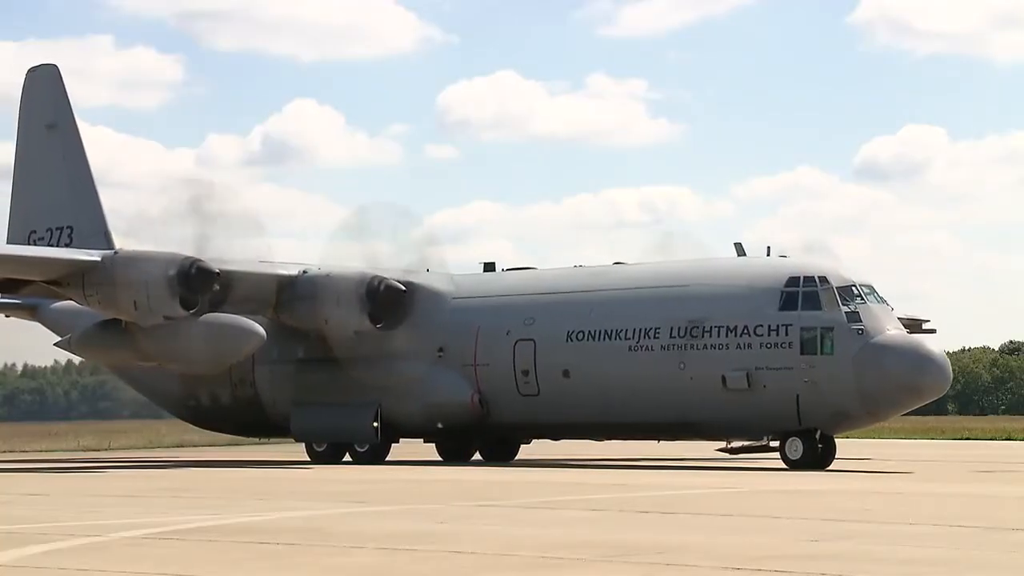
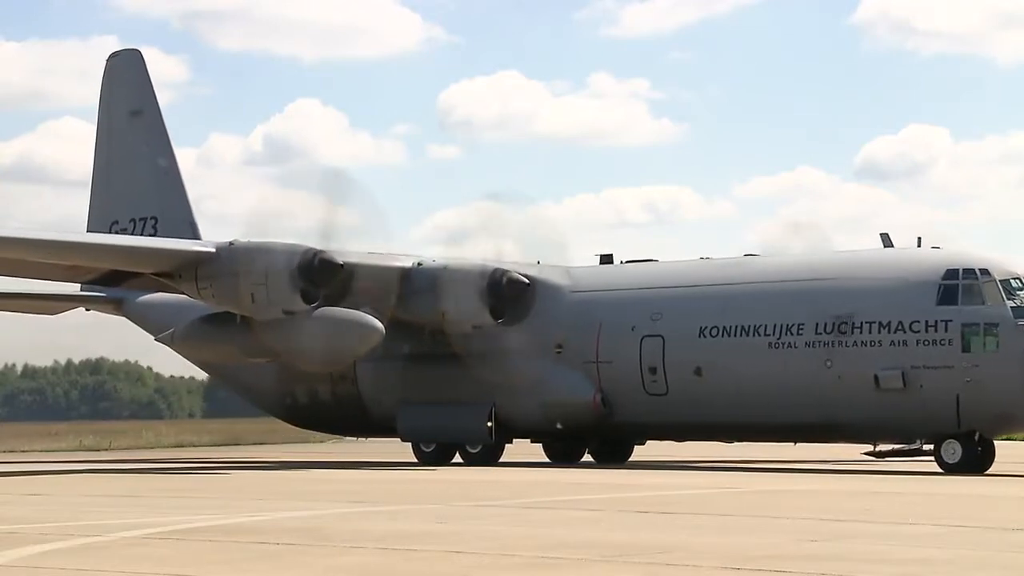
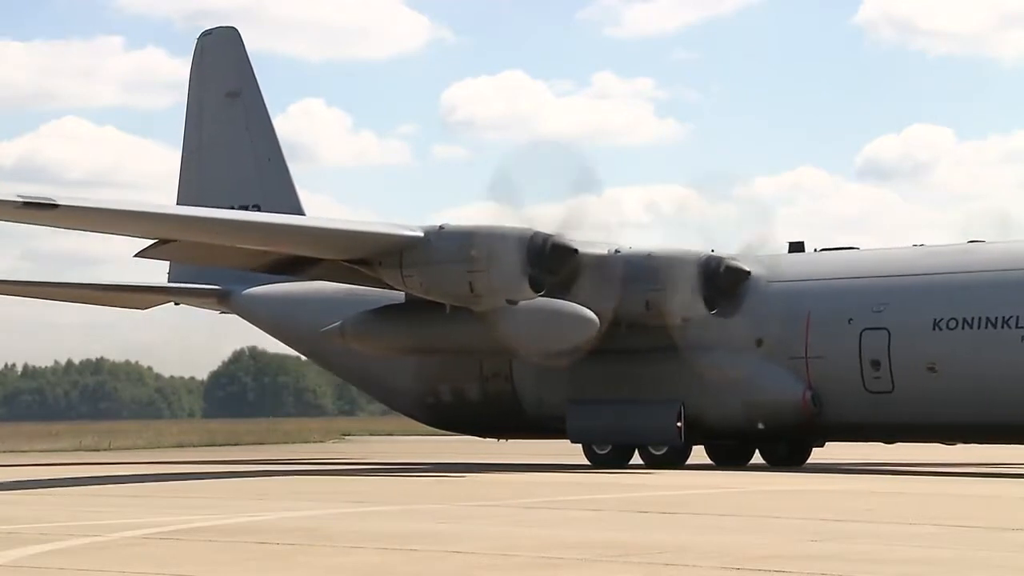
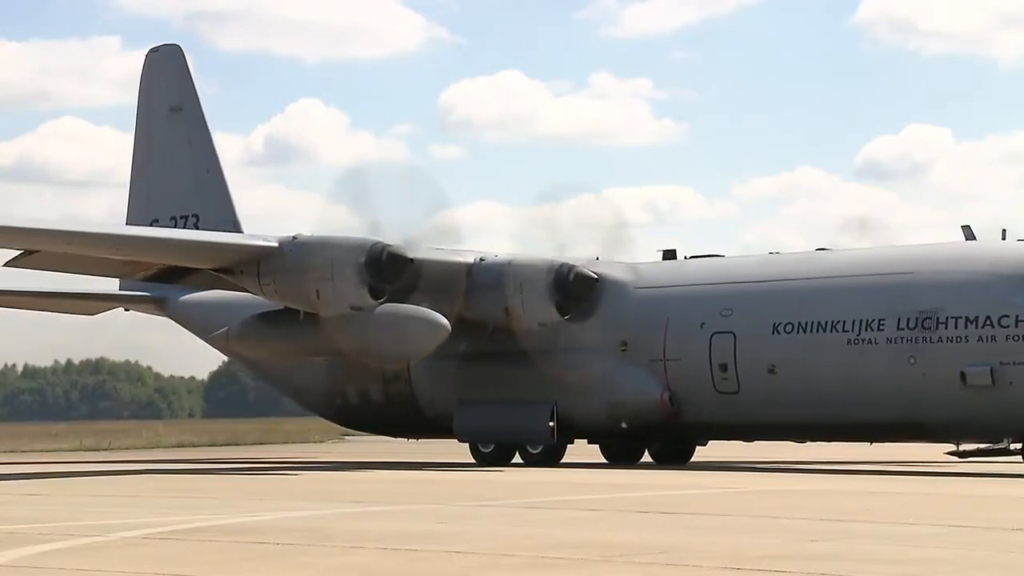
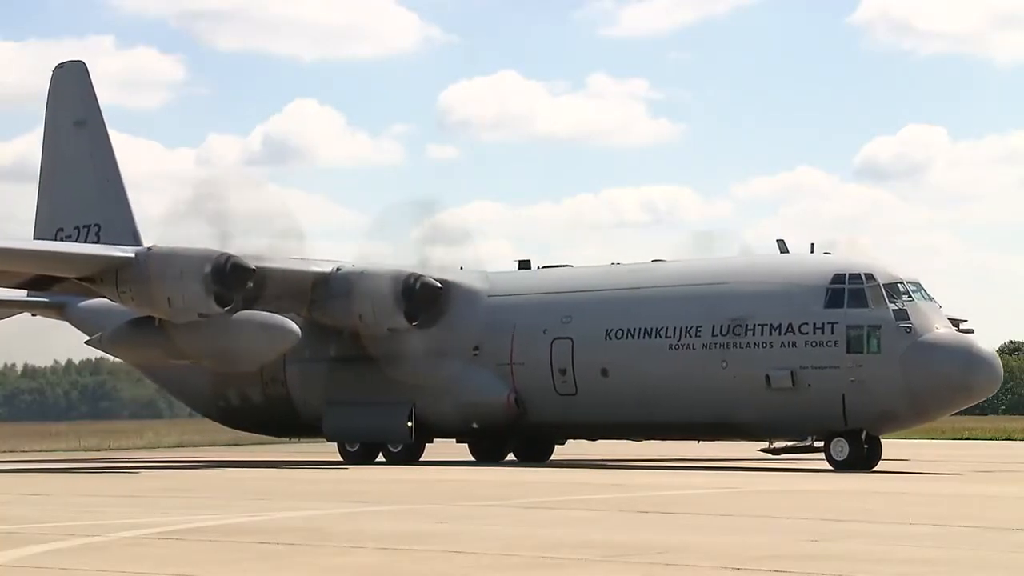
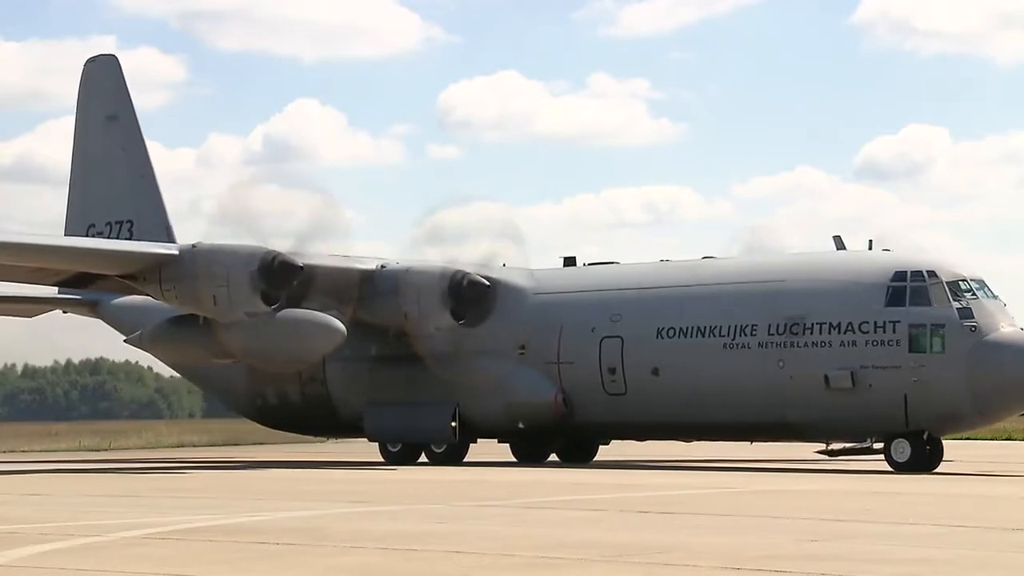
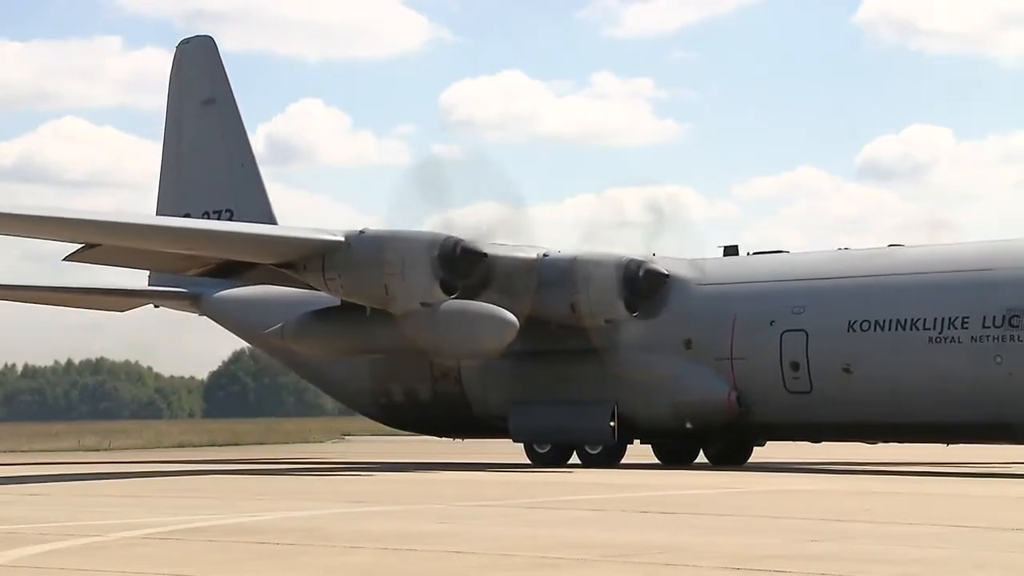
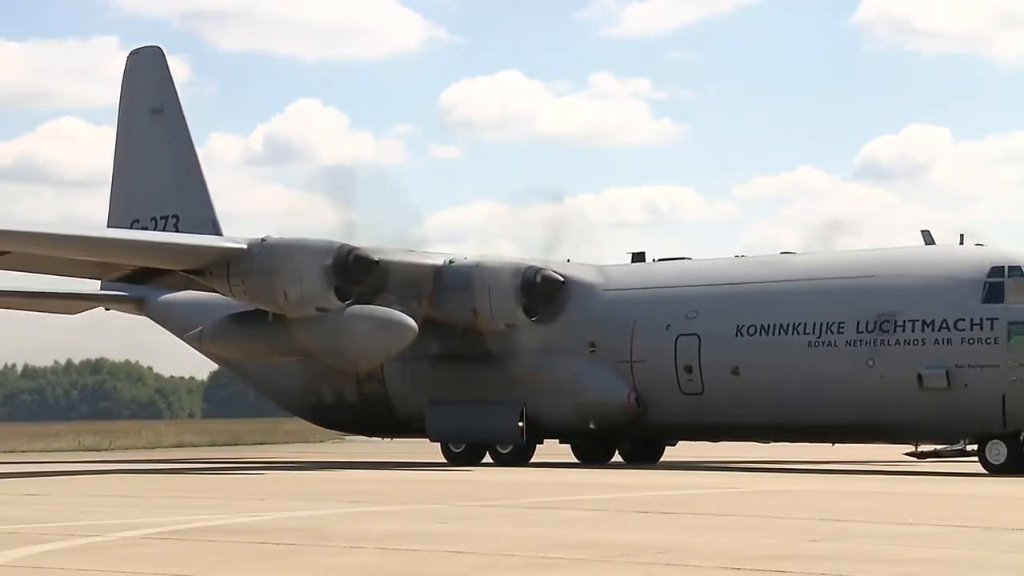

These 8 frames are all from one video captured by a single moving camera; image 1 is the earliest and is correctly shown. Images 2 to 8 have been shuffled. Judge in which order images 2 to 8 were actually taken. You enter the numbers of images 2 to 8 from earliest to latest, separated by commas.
5, 6, 2, 8, 4, 7, 3
